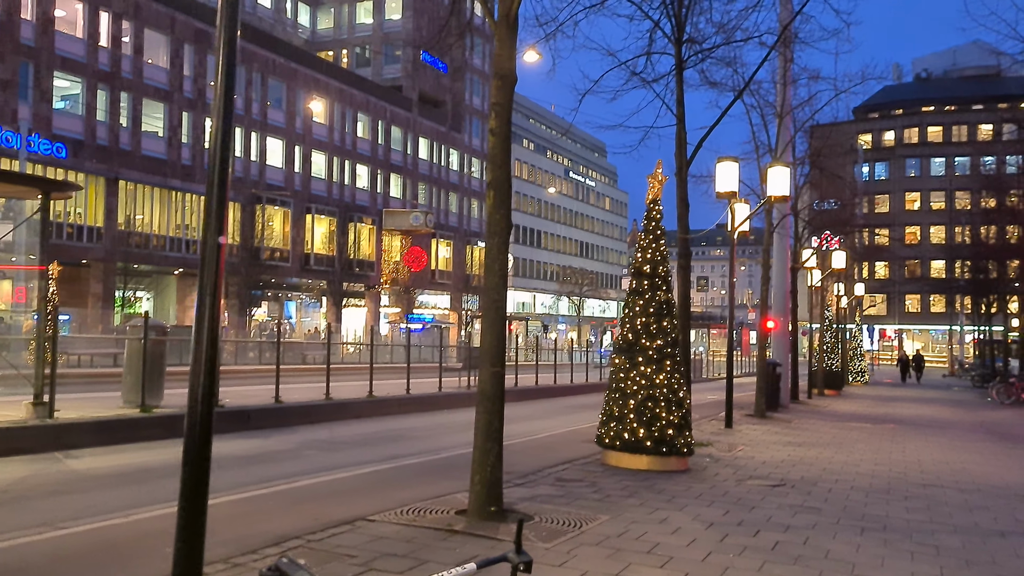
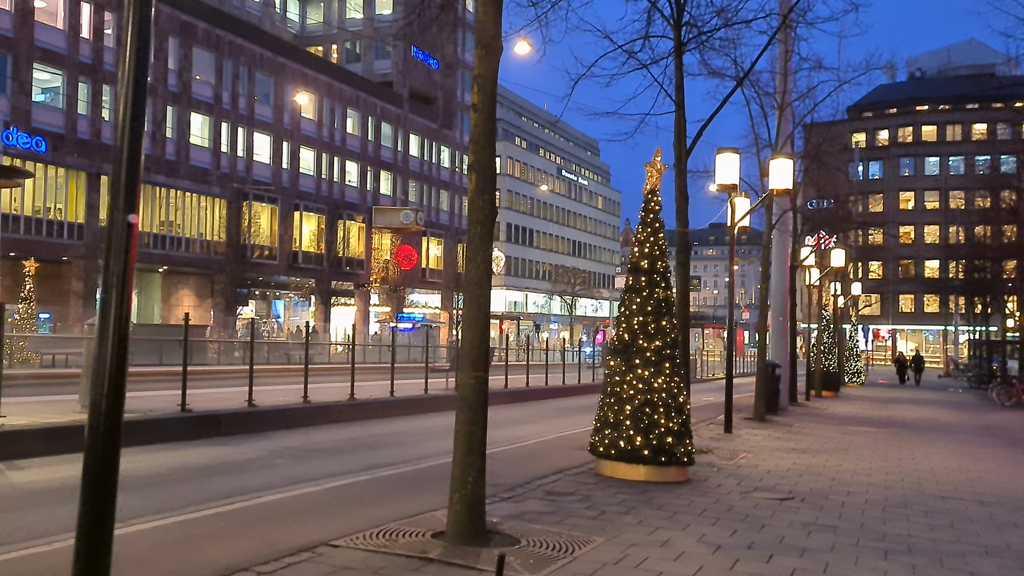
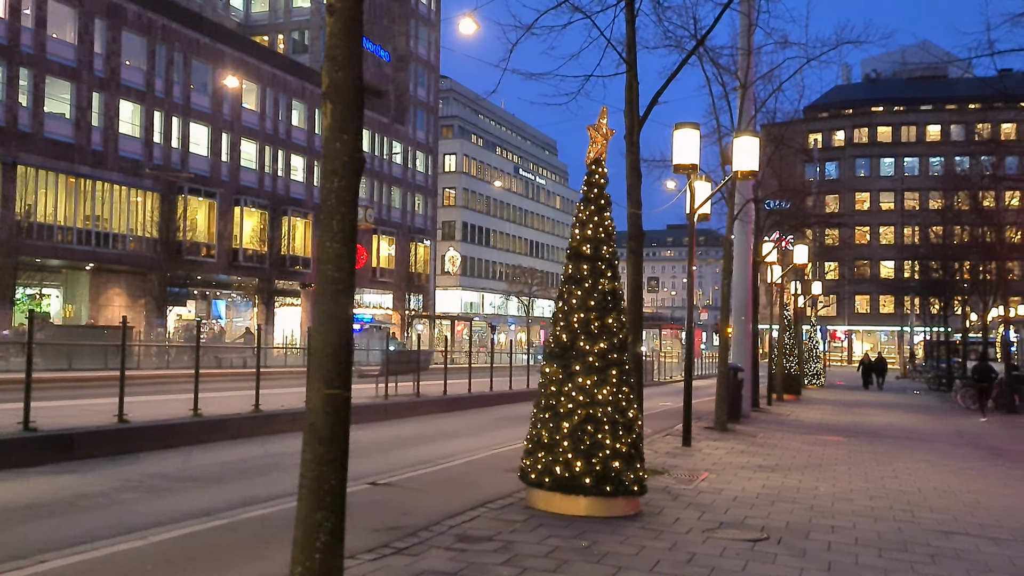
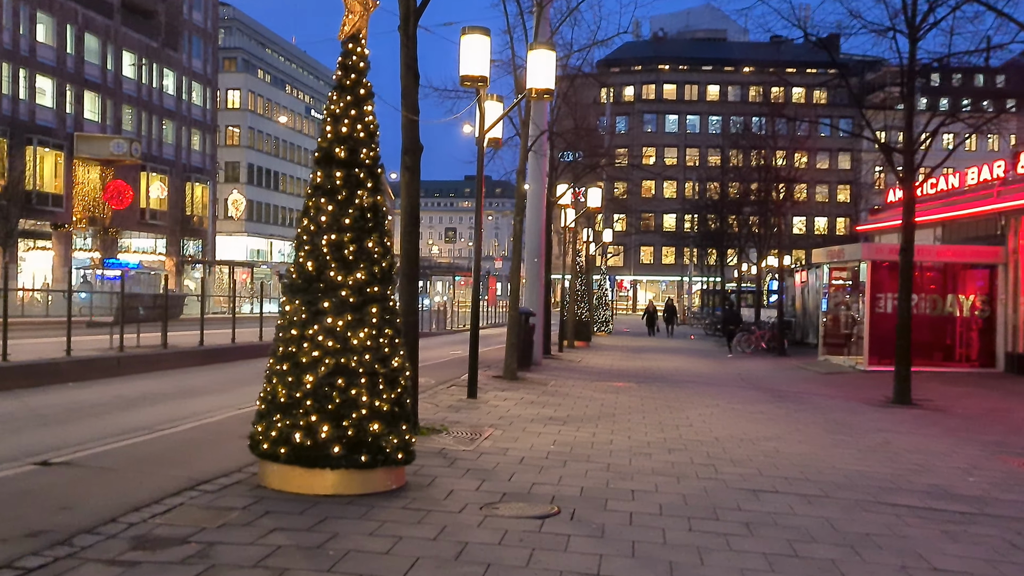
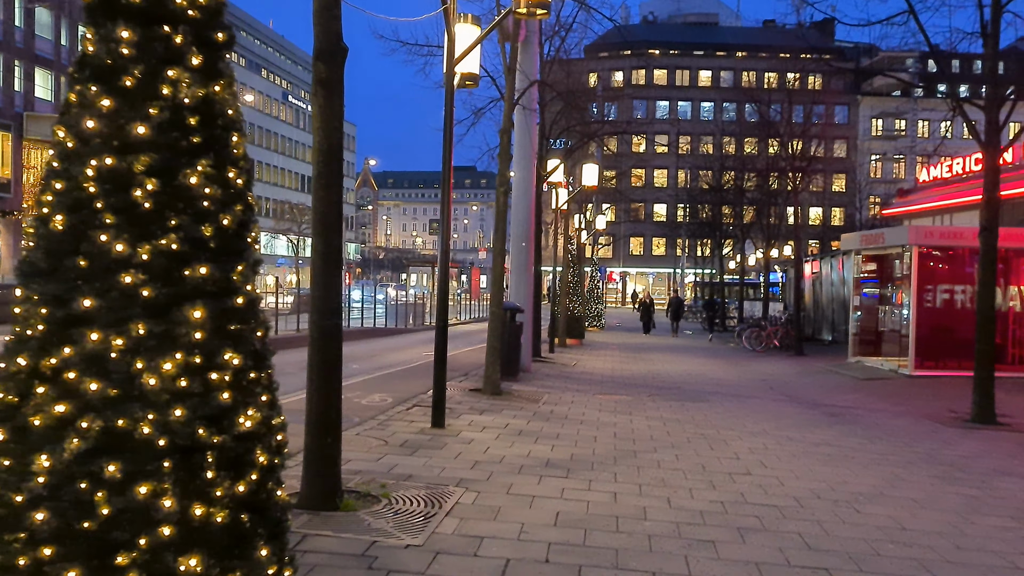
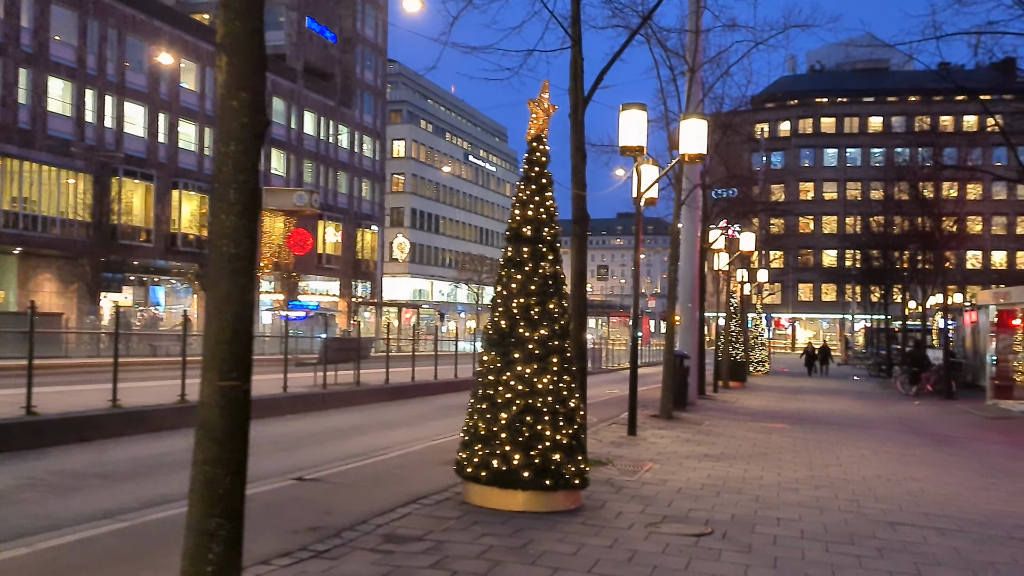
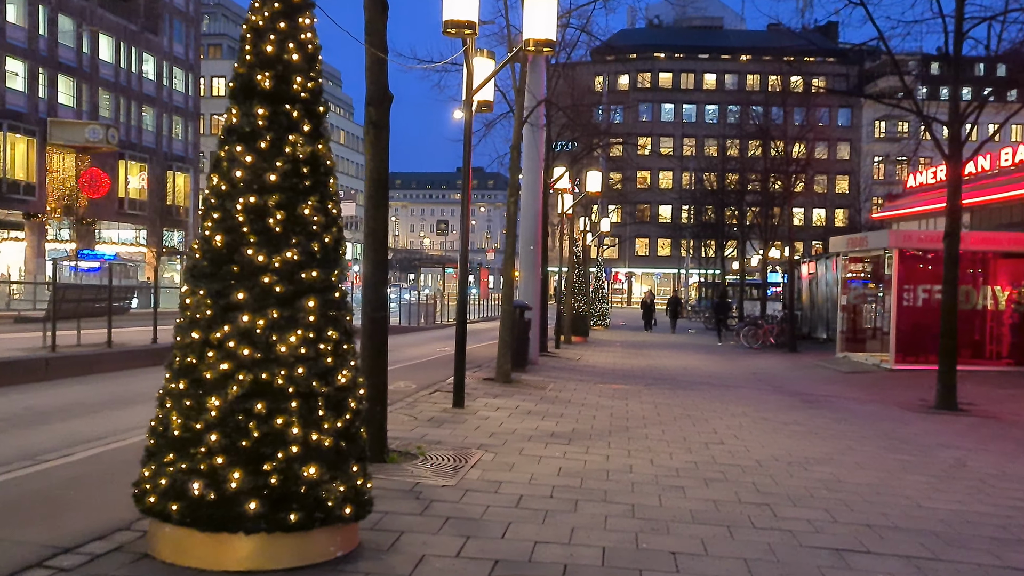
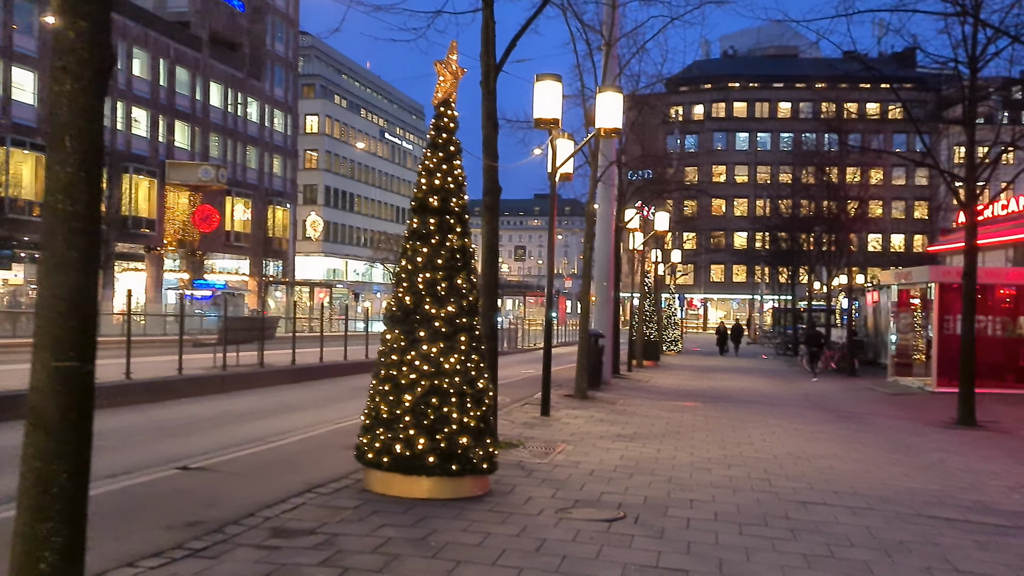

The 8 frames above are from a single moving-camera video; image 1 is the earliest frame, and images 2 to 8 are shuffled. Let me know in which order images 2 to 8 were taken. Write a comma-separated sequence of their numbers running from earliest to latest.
2, 3, 6, 8, 4, 7, 5
